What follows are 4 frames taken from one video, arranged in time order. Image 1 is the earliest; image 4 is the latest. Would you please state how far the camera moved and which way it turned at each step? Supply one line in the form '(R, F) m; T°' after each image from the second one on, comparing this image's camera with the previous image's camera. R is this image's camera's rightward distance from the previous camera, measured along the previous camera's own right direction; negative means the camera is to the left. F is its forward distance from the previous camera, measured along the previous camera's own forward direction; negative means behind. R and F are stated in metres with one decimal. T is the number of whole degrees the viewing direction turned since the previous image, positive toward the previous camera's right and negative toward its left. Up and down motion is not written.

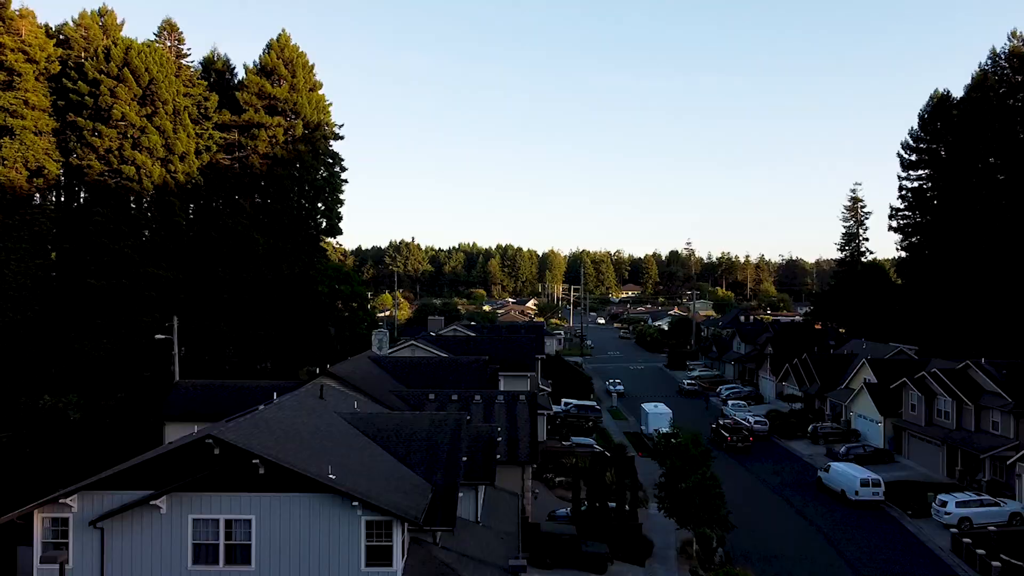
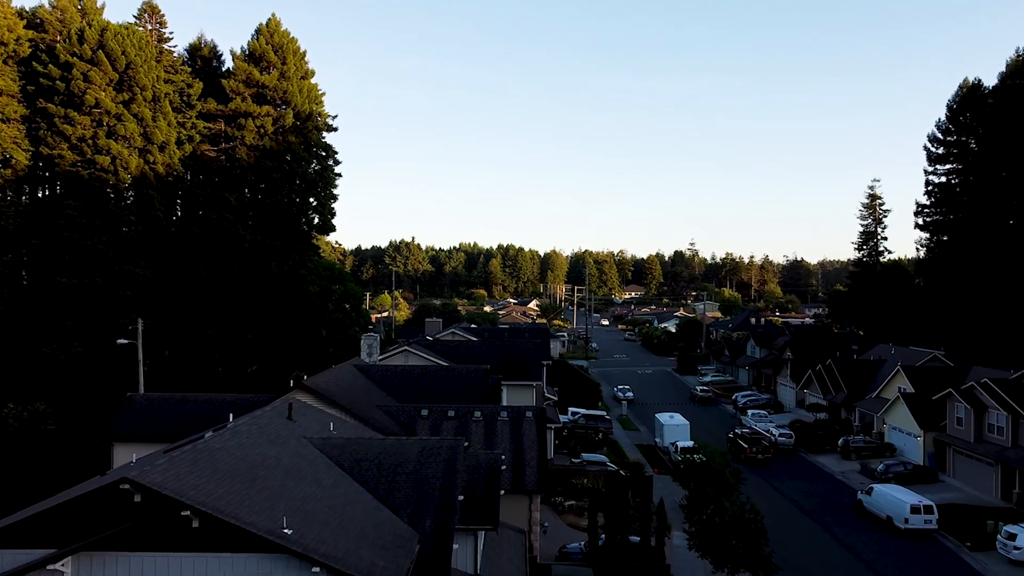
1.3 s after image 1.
(-0.1, +2.5) m; 0°
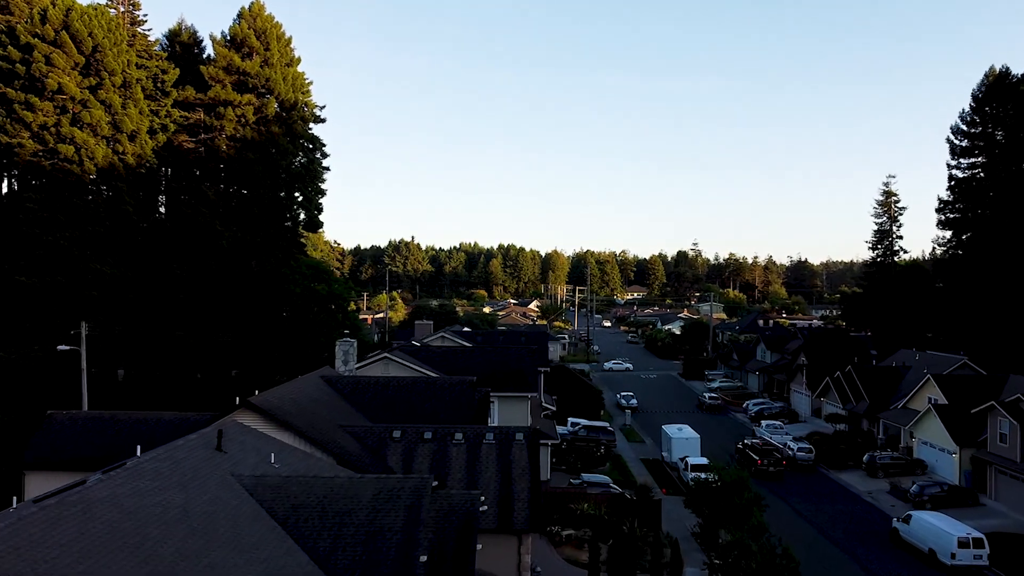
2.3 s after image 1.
(+0.2, +2.4) m; 0°
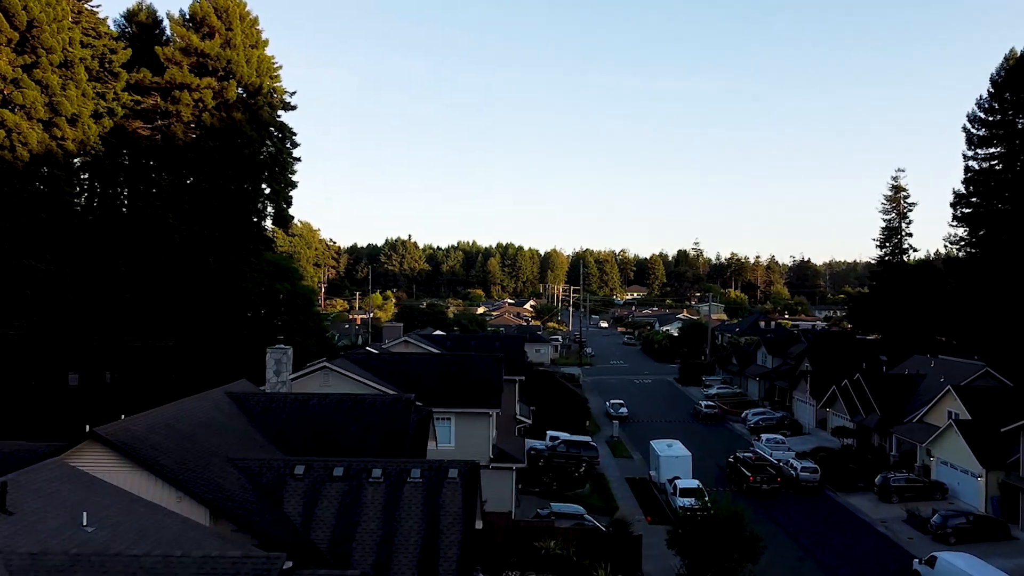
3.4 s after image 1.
(+0.9, +2.8) m; 0°
